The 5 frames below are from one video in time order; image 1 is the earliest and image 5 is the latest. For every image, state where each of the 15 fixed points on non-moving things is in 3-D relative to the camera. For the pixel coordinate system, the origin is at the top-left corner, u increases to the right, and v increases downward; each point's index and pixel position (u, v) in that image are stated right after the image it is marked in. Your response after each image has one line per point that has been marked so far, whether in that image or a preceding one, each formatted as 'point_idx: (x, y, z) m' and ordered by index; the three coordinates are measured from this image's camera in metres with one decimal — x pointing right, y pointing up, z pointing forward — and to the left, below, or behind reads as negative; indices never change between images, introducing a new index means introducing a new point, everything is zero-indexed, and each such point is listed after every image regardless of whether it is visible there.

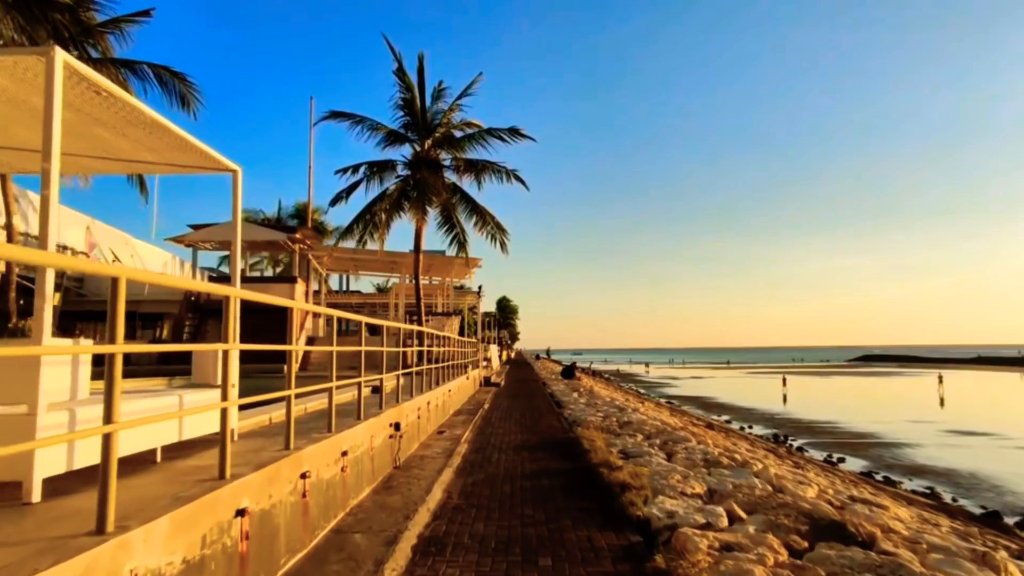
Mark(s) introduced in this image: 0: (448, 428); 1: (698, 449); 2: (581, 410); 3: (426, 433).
0: (-1.3, -2.9, +12.5) m
1: (+3.0, -2.6, +9.8) m
2: (+1.8, -3.2, +15.8) m
3: (-1.6, -2.6, +10.8) m
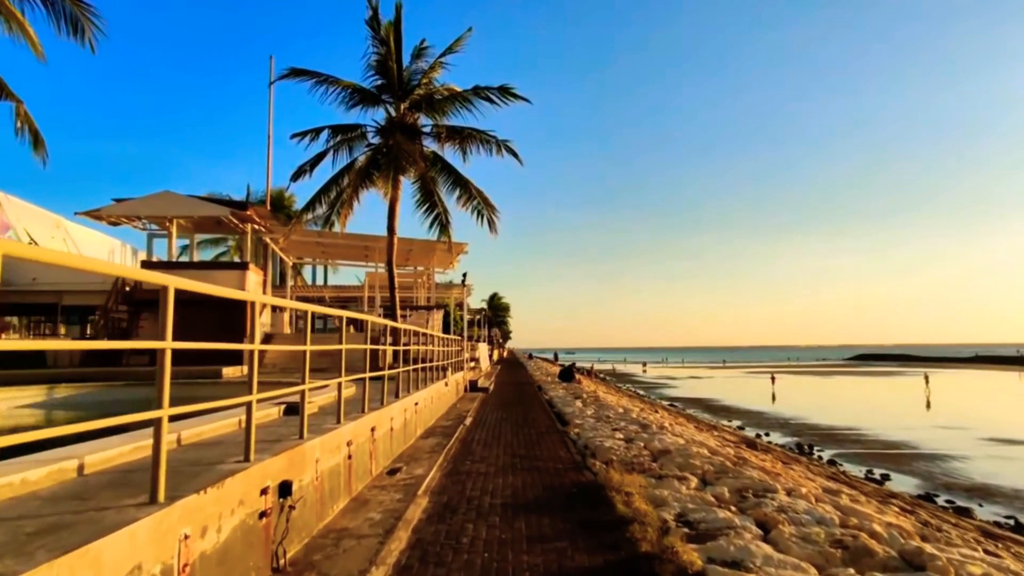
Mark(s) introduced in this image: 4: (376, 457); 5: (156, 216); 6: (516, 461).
0: (-1.5, -2.5, +8.6) m
1: (+2.9, -2.2, +5.9) m
2: (+1.6, -2.8, +12.0) m
3: (-1.7, -2.2, +6.9) m
4: (-1.7, -2.1, +7.8) m
5: (-11.2, +2.3, +19.2) m
6: (+0.1, -2.5, +8.9) m
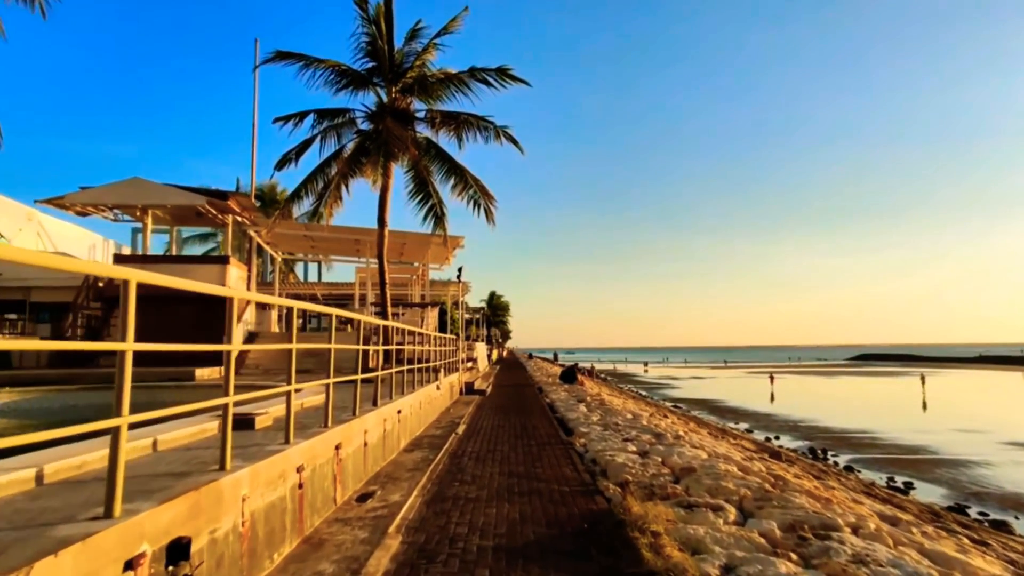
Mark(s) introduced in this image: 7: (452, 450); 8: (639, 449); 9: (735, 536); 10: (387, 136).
0: (-1.5, -2.3, +7.2) m
1: (+2.8, -2.1, +4.5) m
2: (+1.5, -2.6, +10.6) m
3: (-1.8, -2.0, +5.5) m
4: (-1.8, -2.0, +6.4) m
5: (-11.3, +2.4, +17.8) m
6: (0.0, -2.4, +7.5) m
7: (-1.0, -2.7, +10.0) m
8: (+2.1, -2.6, +9.9) m
9: (+1.9, -2.1, +5.2) m
10: (-4.0, +4.9, +19.6) m
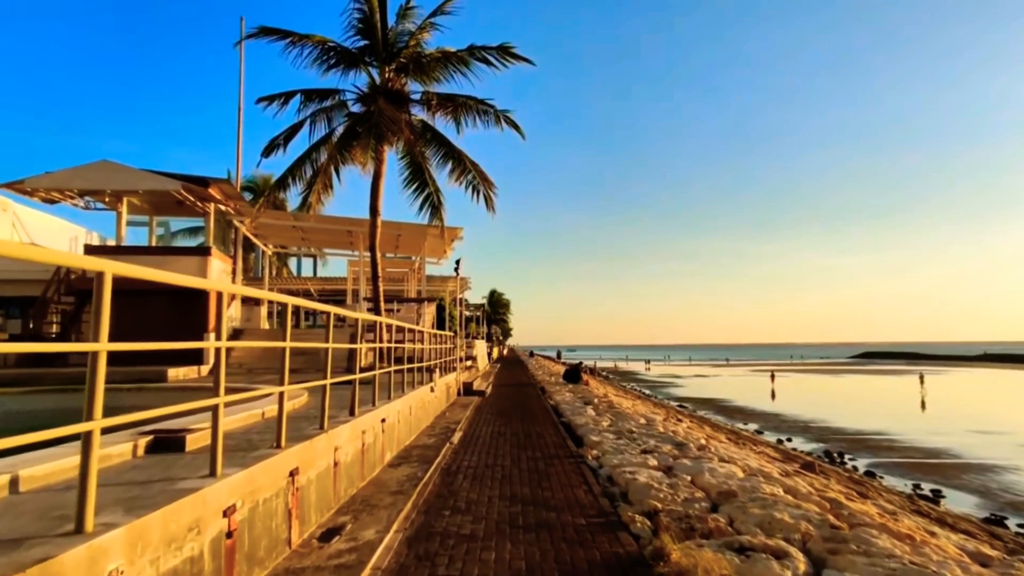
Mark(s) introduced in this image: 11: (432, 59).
0: (-1.5, -2.2, +5.8) m
1: (+2.9, -1.9, +3.2) m
2: (+1.6, -2.5, +9.2) m
3: (-1.7, -1.9, +4.1) m
4: (-1.8, -1.9, +5.0) m
5: (-11.2, +2.6, +16.4) m
6: (0.0, -2.2, +6.1) m
7: (-1.0, -2.5, +8.6) m
8: (+2.1, -2.5, +8.5) m
9: (+1.9, -2.0, +3.8) m
10: (-4.0, +5.1, +18.2) m
11: (-2.6, +7.5, +19.9) m
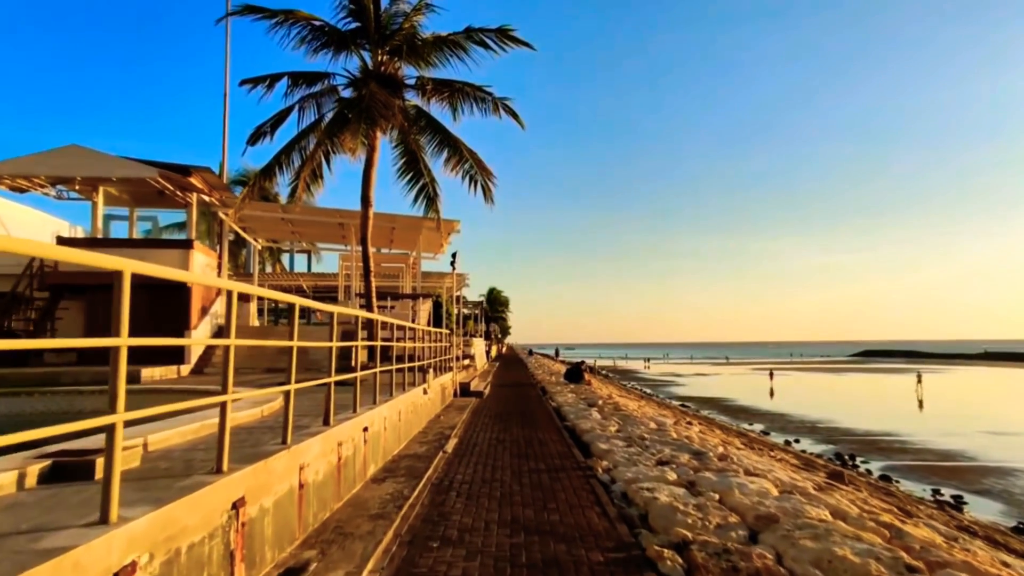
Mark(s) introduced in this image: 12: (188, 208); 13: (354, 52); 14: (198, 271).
0: (-1.5, -2.1, +4.8) m
1: (+2.9, -1.8, +2.2) m
2: (+1.6, -2.4, +8.2) m
3: (-1.7, -1.8, +3.1) m
4: (-1.7, -1.8, +4.0) m
5: (-11.2, +2.8, +15.4) m
6: (+0.1, -2.1, +5.1) m
7: (-1.0, -2.4, +7.6) m
8: (+2.1, -2.3, +7.5) m
9: (+1.9, -1.9, +2.8) m
10: (-4.0, +5.2, +17.2) m
11: (-2.6, +7.6, +18.9) m
12: (-10.2, +2.5, +19.2) m
13: (-4.9, +7.3, +18.8) m
14: (-9.8, +0.5, +19.0) m
